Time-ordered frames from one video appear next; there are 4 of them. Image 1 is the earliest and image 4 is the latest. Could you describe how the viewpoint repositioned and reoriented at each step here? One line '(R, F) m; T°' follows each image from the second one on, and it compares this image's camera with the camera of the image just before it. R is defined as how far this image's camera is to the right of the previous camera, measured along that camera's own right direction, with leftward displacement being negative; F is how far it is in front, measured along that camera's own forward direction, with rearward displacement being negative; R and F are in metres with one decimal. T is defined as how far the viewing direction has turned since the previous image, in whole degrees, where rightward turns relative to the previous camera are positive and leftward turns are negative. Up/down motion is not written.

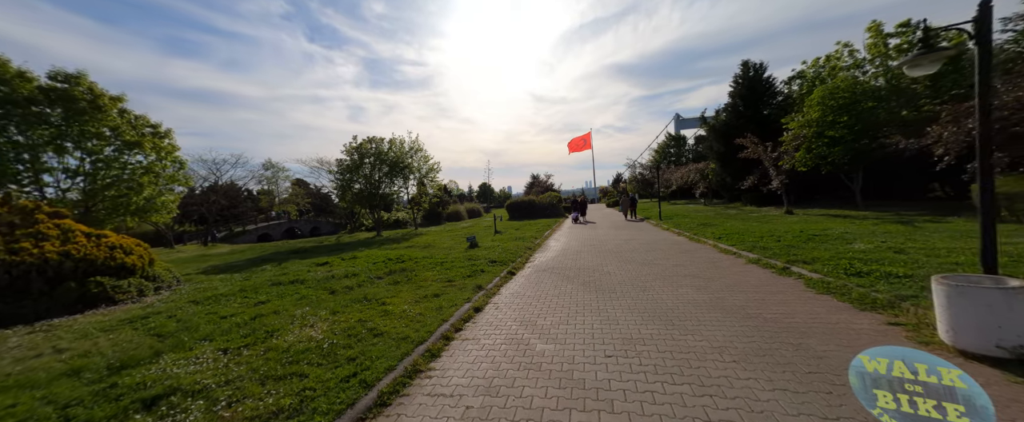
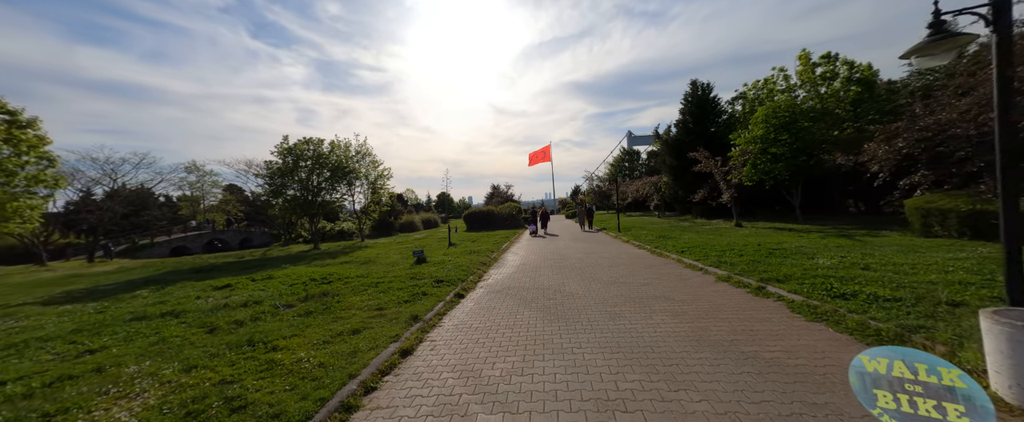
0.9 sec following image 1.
(+0.3, +1.2) m; +7°
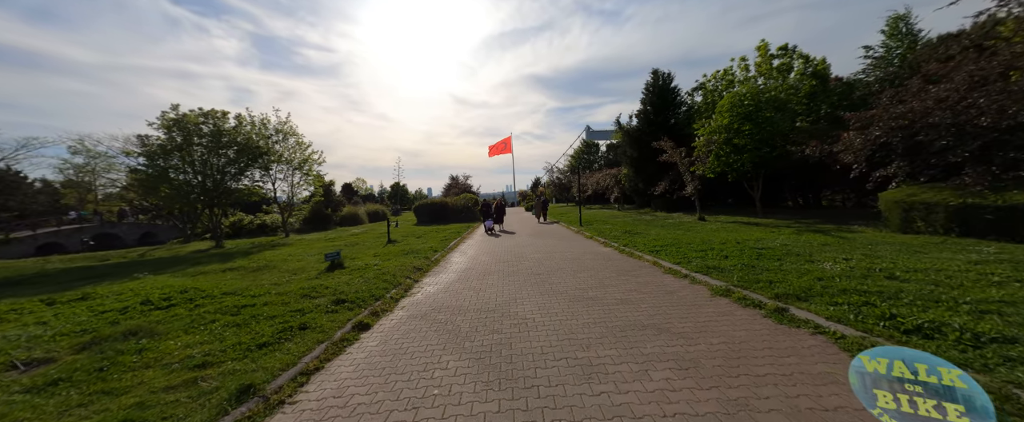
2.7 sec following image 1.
(+0.5, +2.2) m; +7°
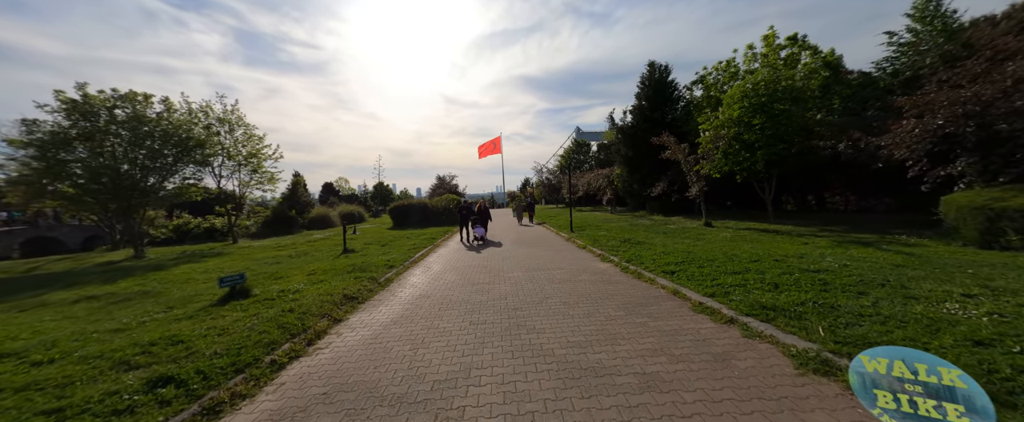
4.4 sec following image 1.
(+0.4, +2.3) m; +2°
